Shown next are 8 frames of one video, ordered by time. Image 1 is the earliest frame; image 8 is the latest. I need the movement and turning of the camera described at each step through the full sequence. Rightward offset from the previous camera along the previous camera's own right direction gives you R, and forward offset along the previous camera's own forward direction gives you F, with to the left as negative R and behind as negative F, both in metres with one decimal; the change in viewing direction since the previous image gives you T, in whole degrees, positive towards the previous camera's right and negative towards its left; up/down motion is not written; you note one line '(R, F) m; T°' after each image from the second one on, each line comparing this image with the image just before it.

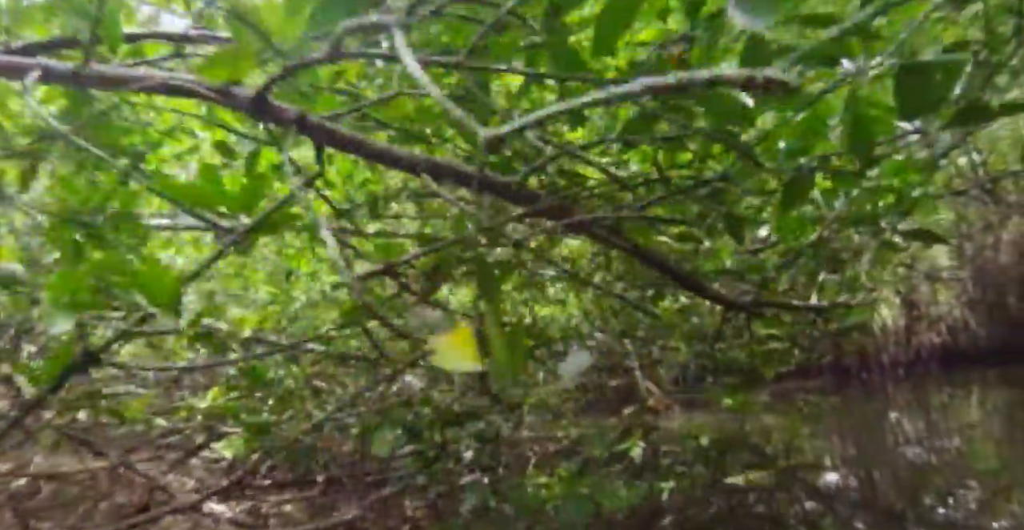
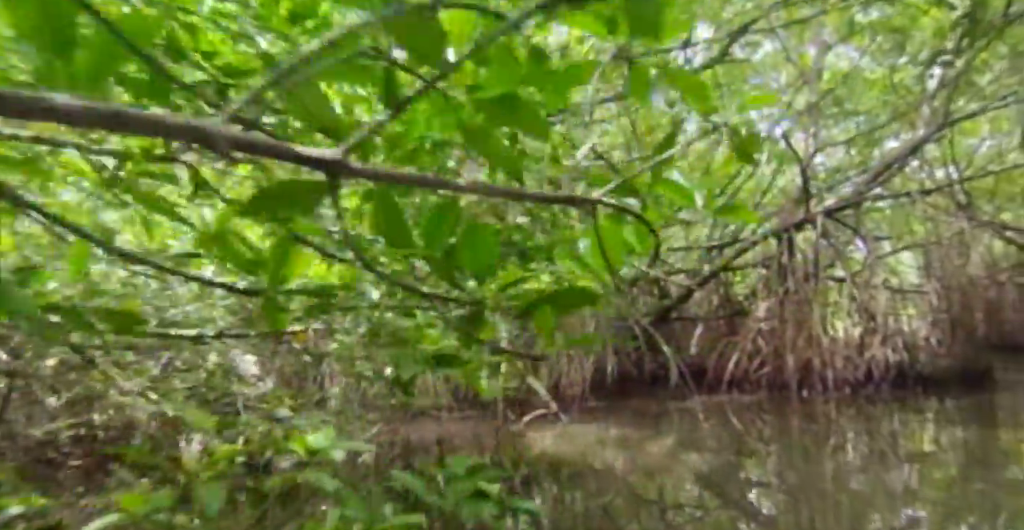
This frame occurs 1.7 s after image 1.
(+0.4, +0.6) m; +2°
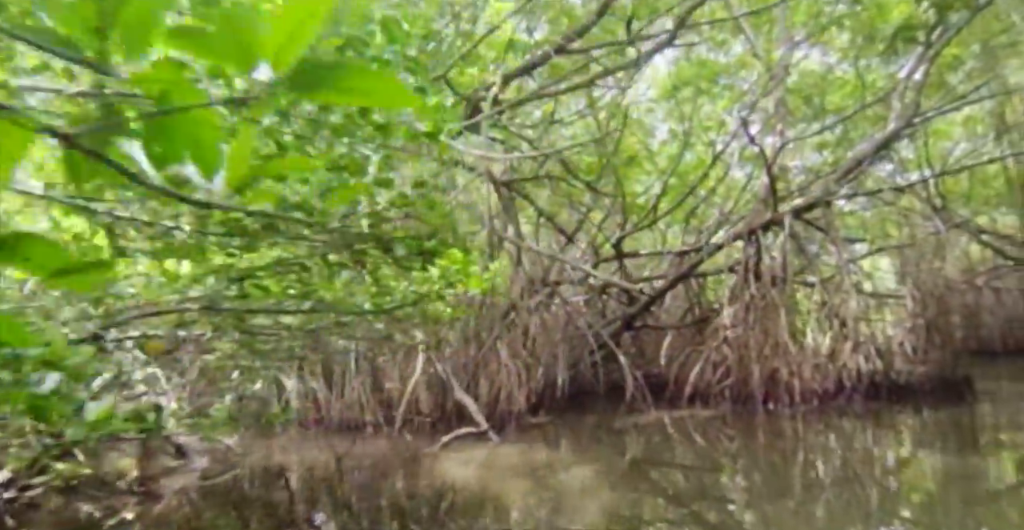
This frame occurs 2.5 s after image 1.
(+0.2, +0.3) m; +1°
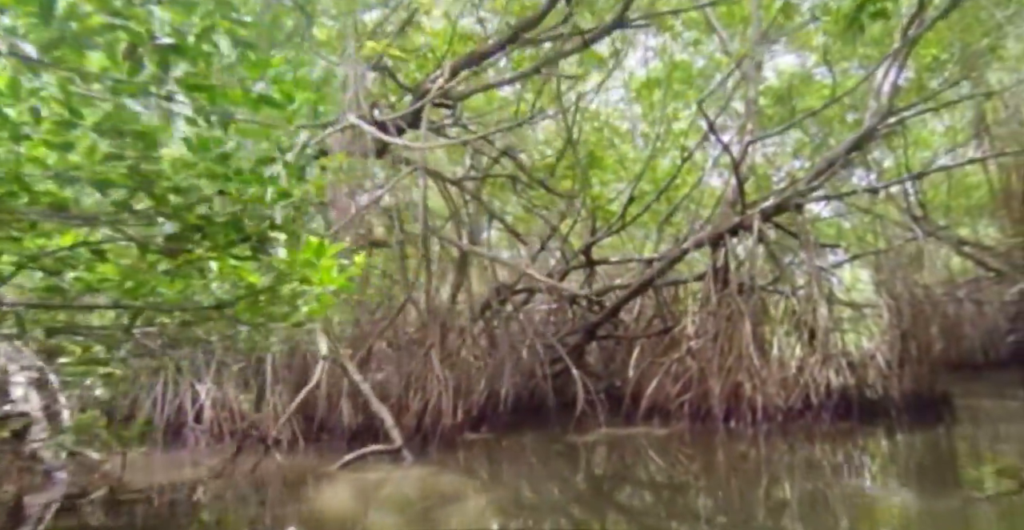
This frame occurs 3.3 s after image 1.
(+0.2, +0.3) m; +1°
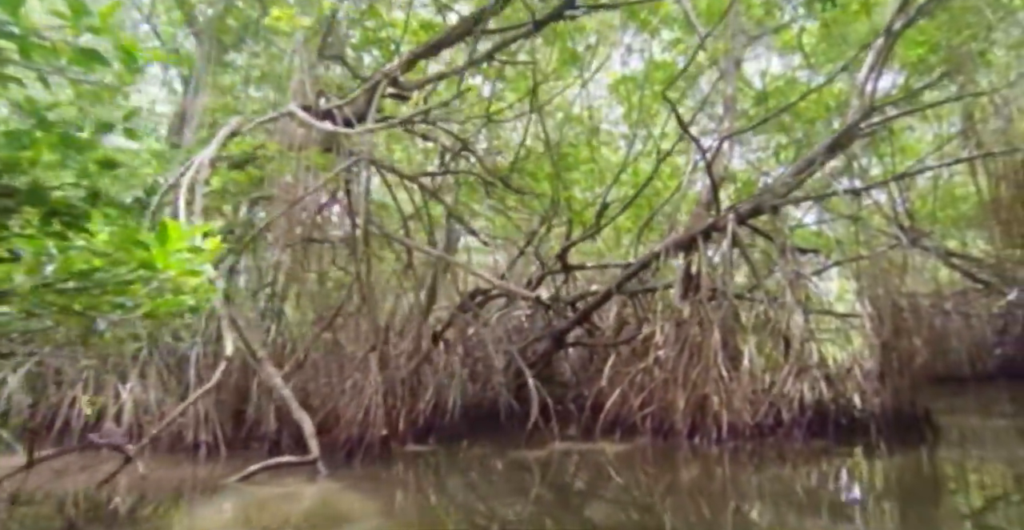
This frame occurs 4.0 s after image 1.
(+0.2, +0.3) m; +1°
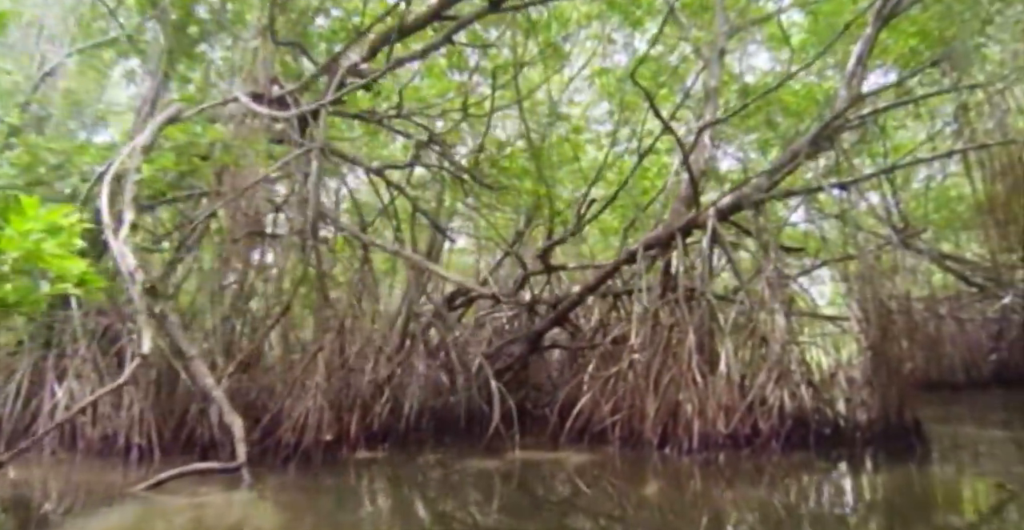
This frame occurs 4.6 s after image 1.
(+0.1, +0.2) m; 0°
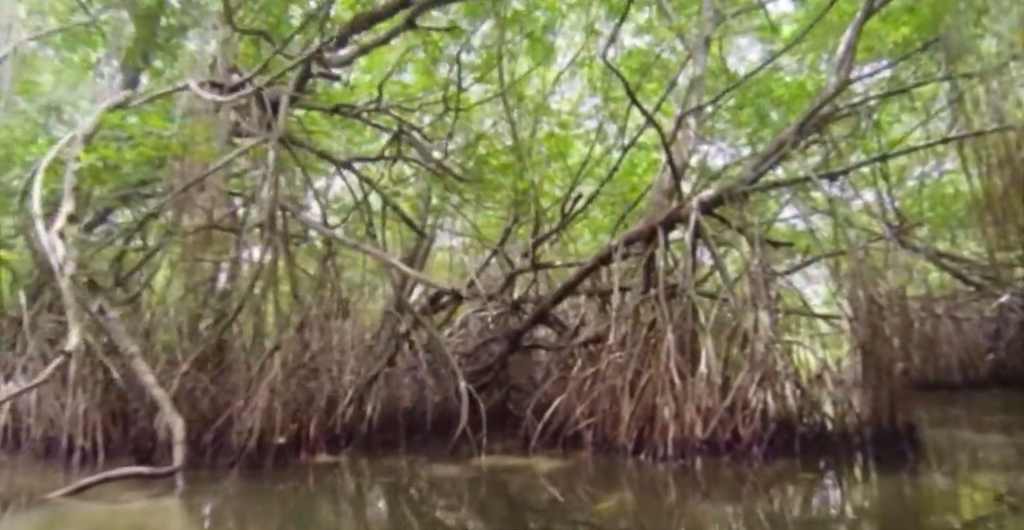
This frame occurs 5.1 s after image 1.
(+0.1, +0.2) m; 0°
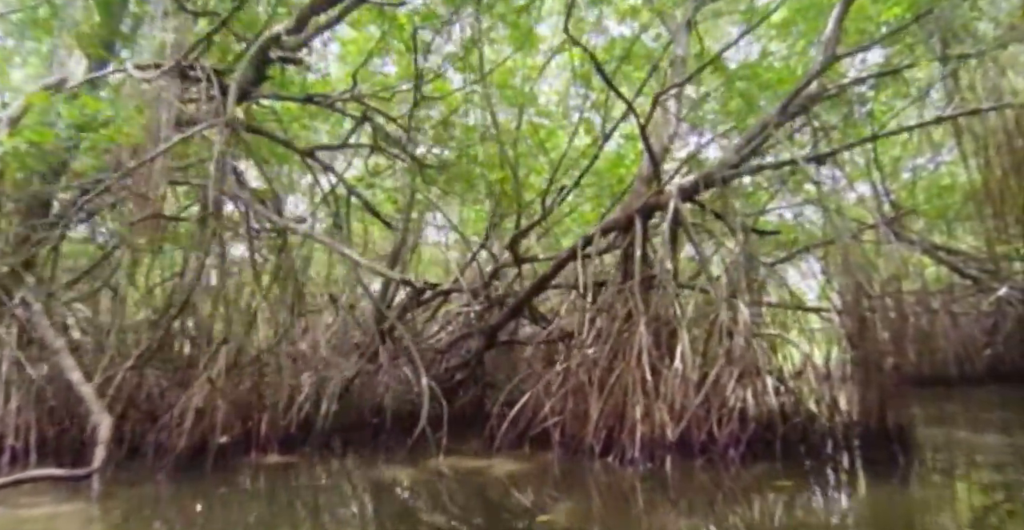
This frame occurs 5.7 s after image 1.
(+0.1, +0.2) m; 0°
